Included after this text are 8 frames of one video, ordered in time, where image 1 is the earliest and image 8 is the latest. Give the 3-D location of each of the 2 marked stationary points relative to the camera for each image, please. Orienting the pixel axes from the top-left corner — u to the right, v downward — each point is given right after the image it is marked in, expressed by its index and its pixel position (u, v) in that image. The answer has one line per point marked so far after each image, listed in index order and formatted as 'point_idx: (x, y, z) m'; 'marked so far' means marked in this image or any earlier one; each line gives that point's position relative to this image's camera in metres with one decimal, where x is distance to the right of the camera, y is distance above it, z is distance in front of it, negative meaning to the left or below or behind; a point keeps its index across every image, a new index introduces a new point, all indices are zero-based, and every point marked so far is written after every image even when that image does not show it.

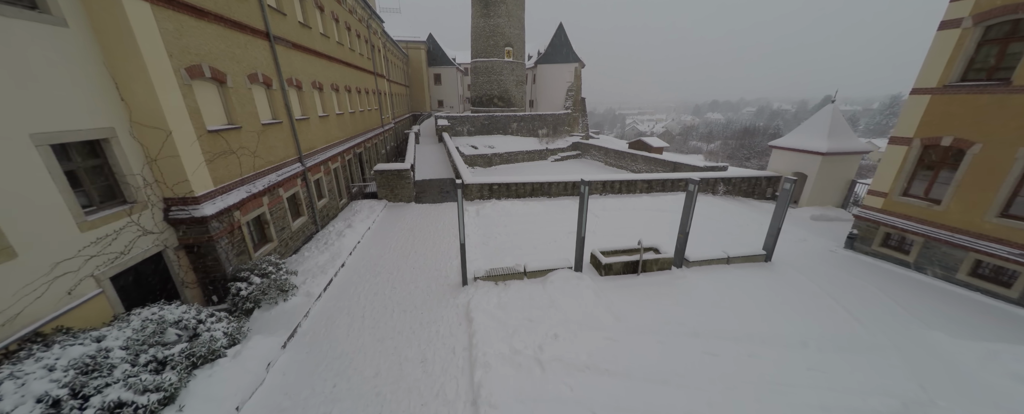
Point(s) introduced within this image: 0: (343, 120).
0: (-6.1, +3.1, +10.4) m
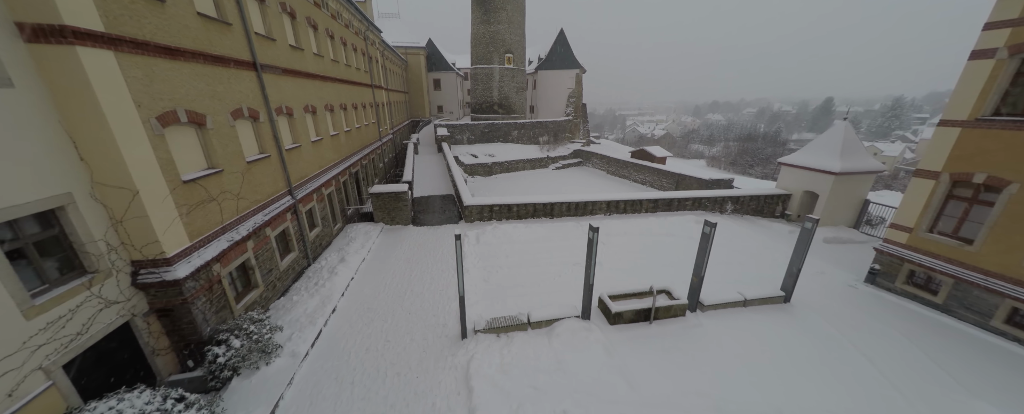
0: (-6.1, +2.3, +10.1) m
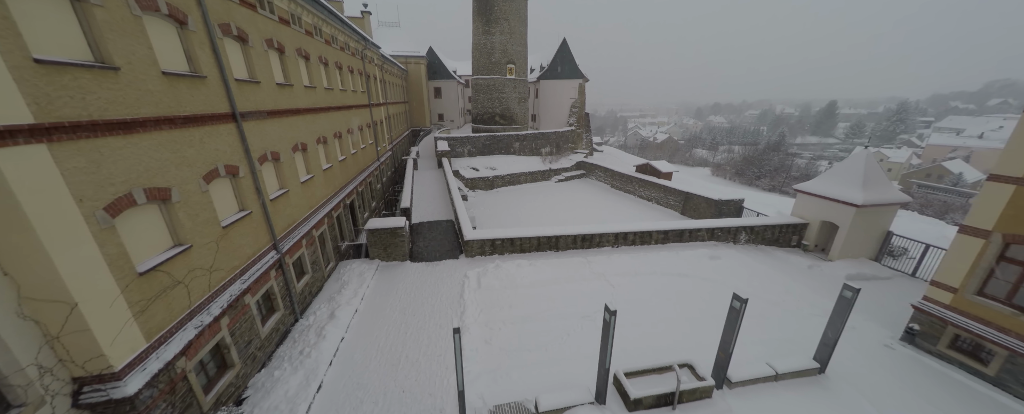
0: (-6.0, +1.1, +9.5) m
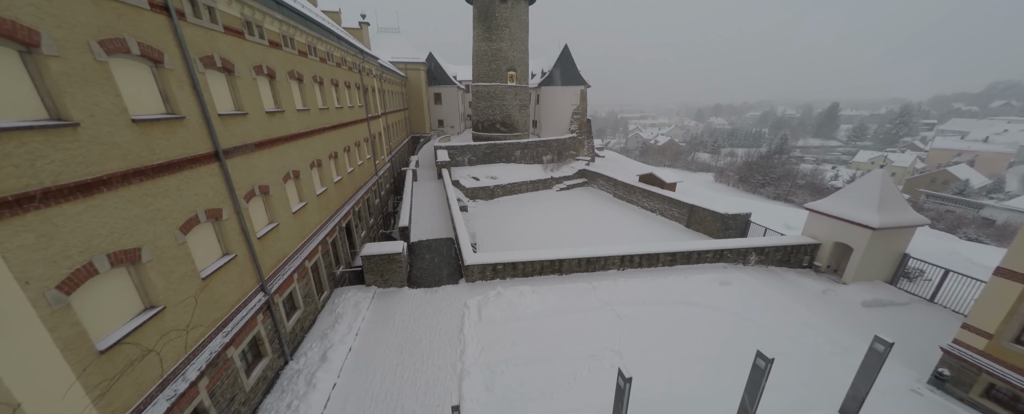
0: (-5.9, +0.3, +9.2) m
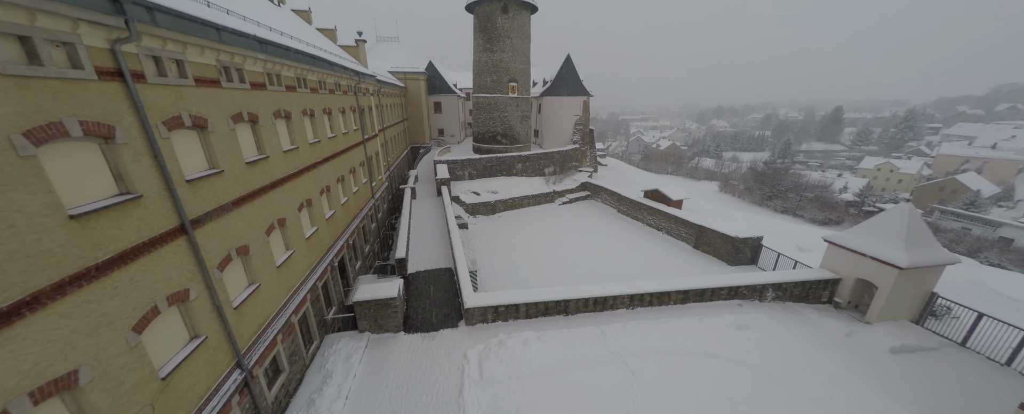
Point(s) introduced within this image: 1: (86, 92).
0: (-5.8, -0.9, +8.6) m
1: (-4.9, +1.3, +3.3) m
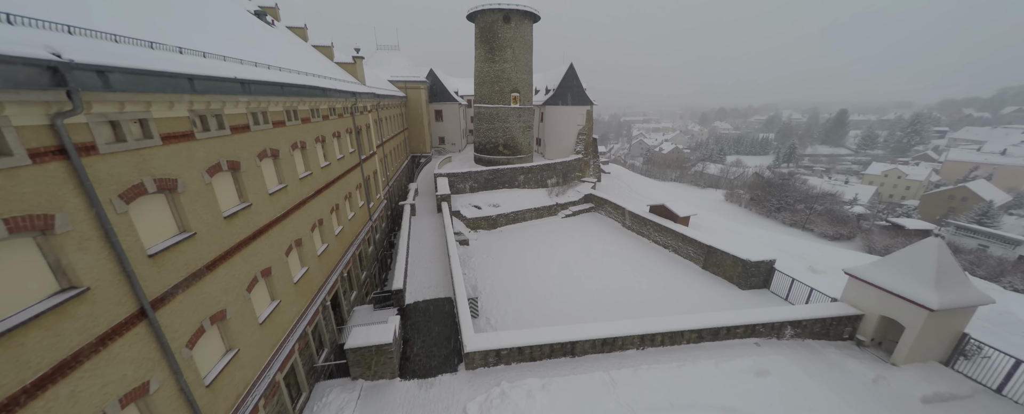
0: (-5.7, -2.0, +8.1) m
1: (-4.8, +0.2, +2.8) m
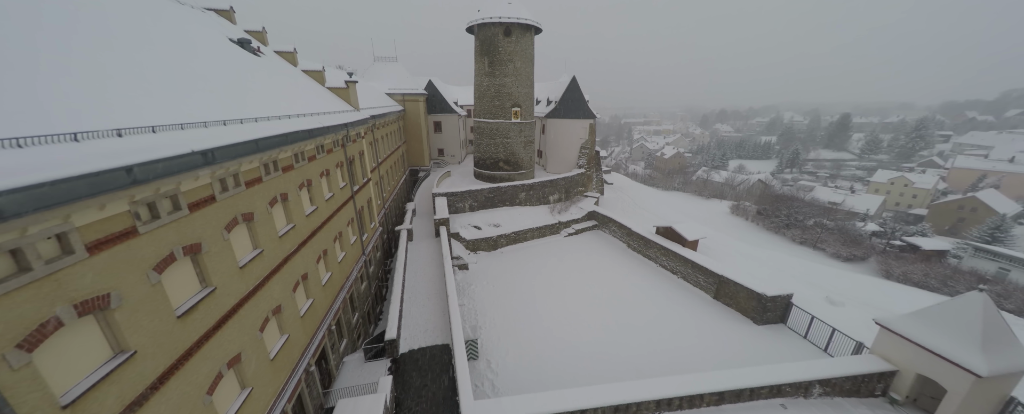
0: (-5.7, -3.6, +7.3) m
1: (-4.7, -1.3, +2.0) m
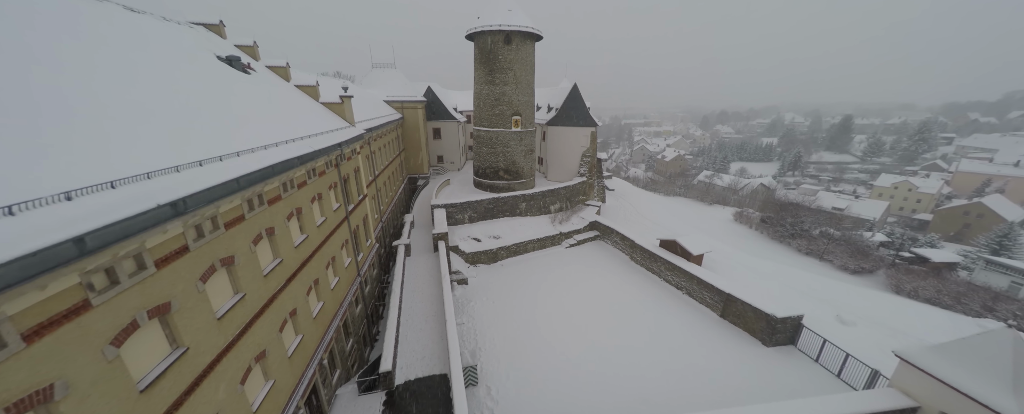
0: (-5.6, -4.4, +6.8) m
1: (-4.7, -2.1, +1.5) m
